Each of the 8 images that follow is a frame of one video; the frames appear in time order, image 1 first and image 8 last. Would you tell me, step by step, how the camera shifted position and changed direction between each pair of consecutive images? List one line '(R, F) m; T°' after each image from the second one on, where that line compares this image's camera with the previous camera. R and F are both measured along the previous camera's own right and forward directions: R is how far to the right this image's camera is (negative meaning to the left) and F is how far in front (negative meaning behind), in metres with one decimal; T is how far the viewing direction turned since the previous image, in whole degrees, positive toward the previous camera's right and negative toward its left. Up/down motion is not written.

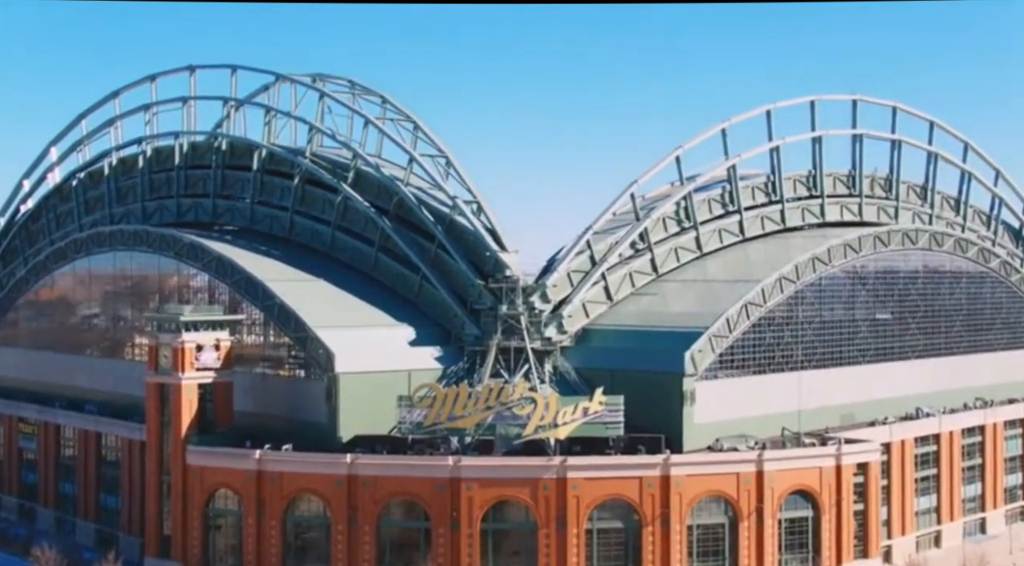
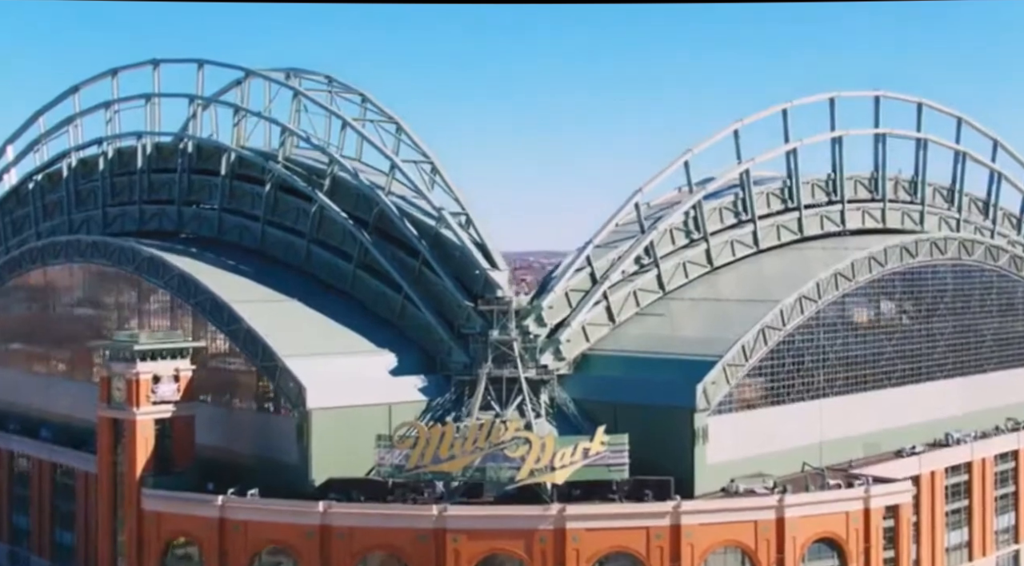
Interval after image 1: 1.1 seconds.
(+0.1, +4.4) m; 0°
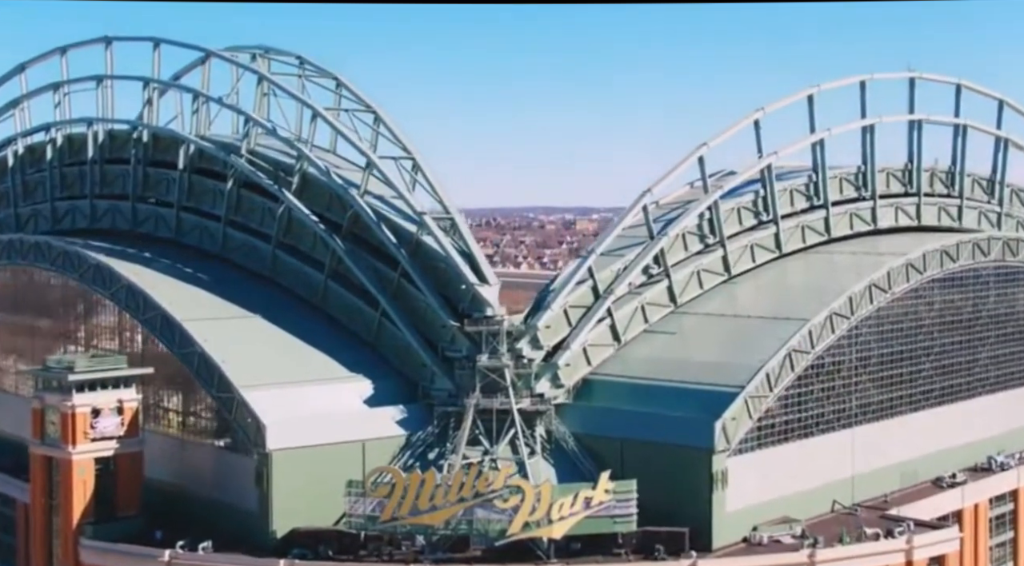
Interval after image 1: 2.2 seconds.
(+0.2, +5.1) m; 0°
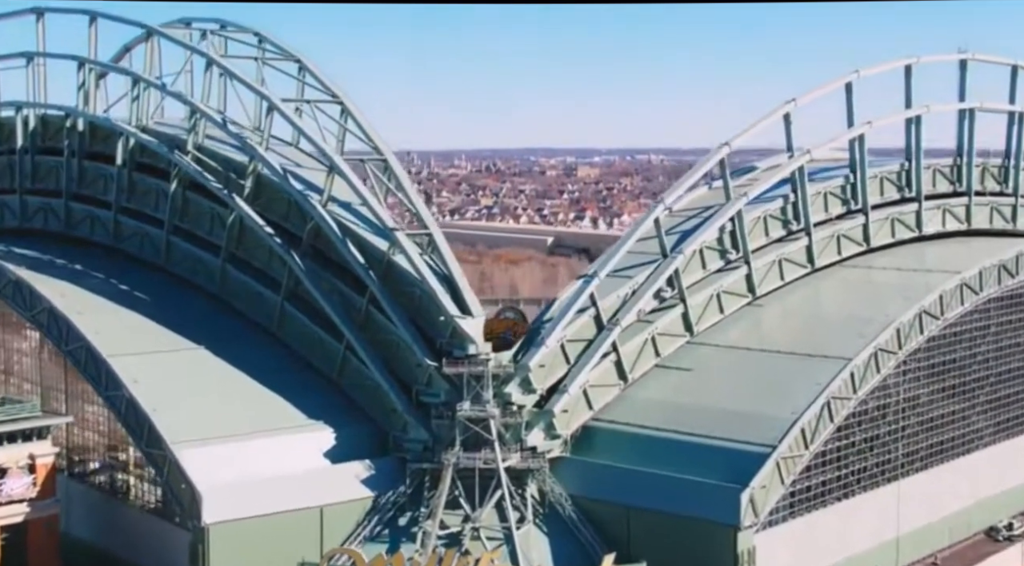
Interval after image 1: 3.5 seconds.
(+0.3, +5.7) m; 0°
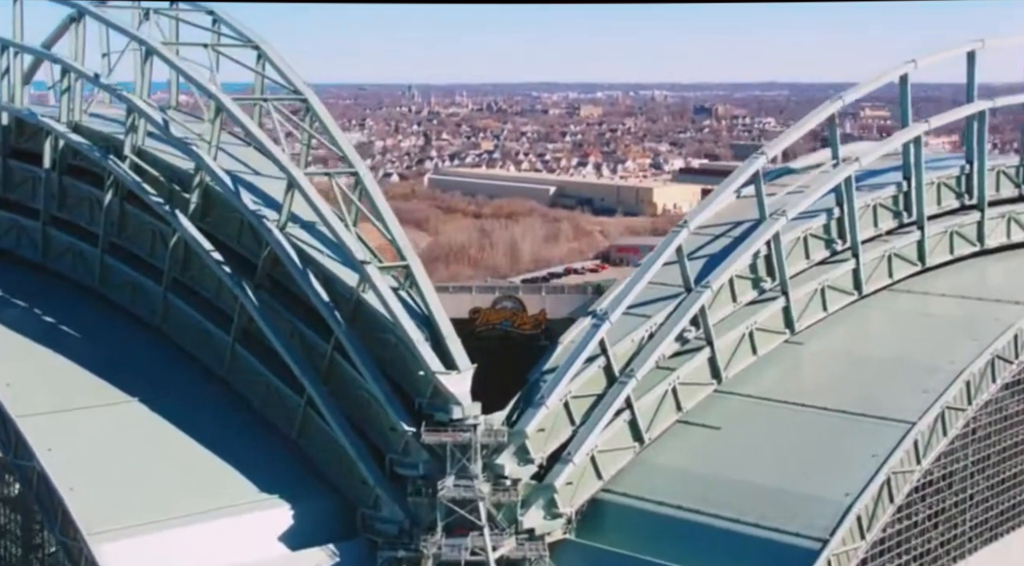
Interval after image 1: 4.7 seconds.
(+0.2, +5.4) m; 0°
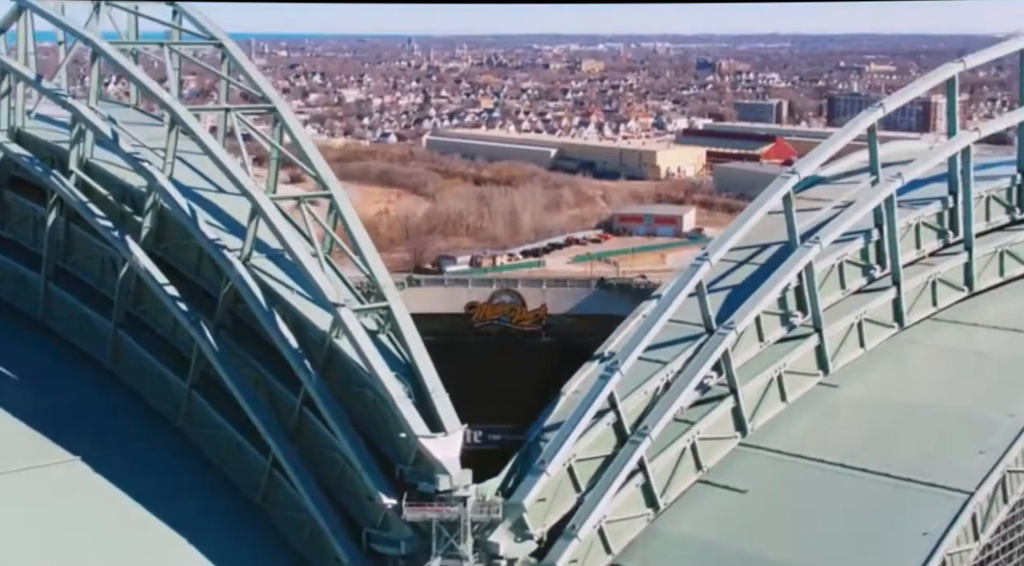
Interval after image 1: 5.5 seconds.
(+0.1, +3.5) m; 0°
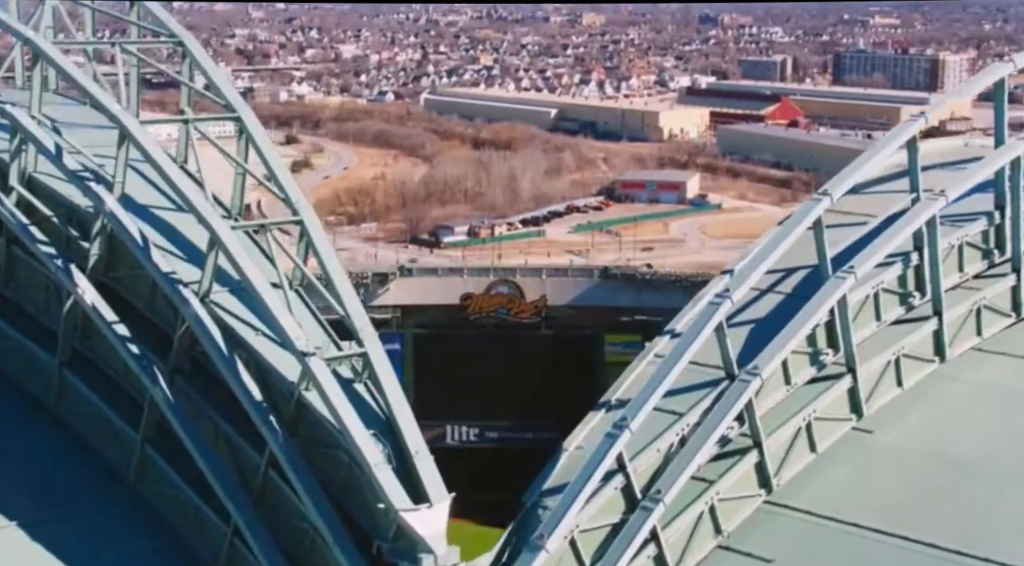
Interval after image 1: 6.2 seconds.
(+0.1, +2.9) m; 0°
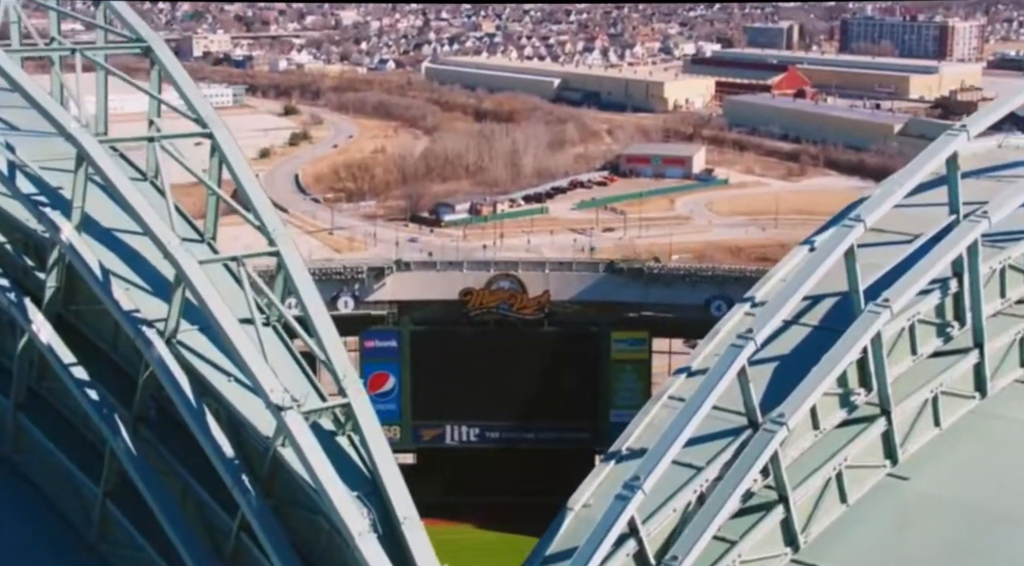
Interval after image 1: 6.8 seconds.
(0.0, +2.1) m; 0°
